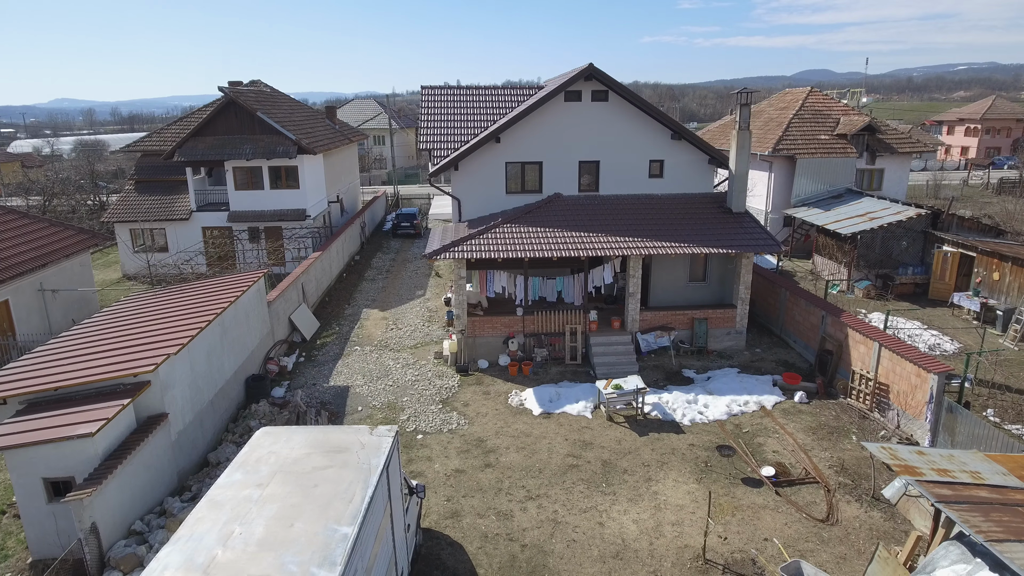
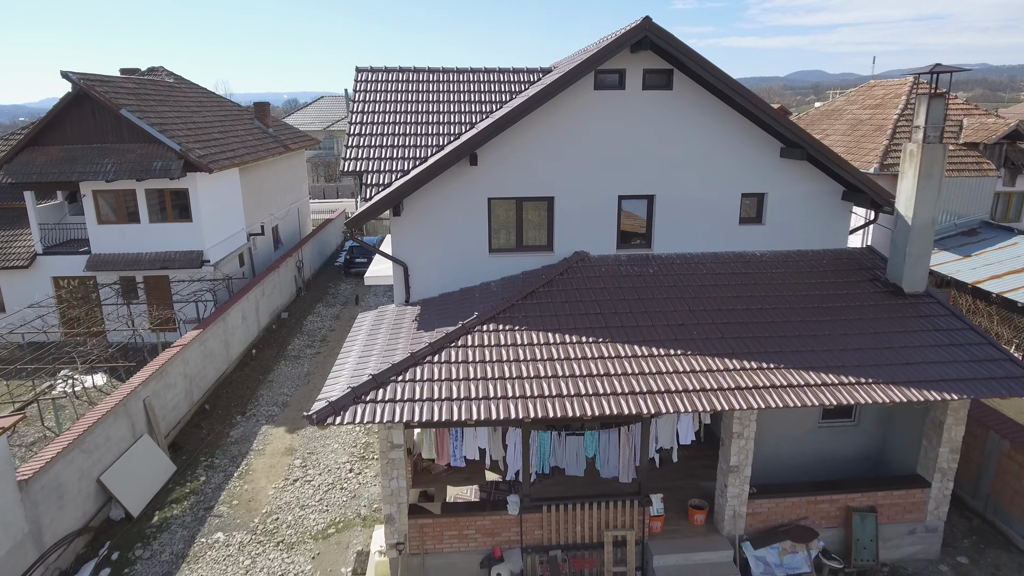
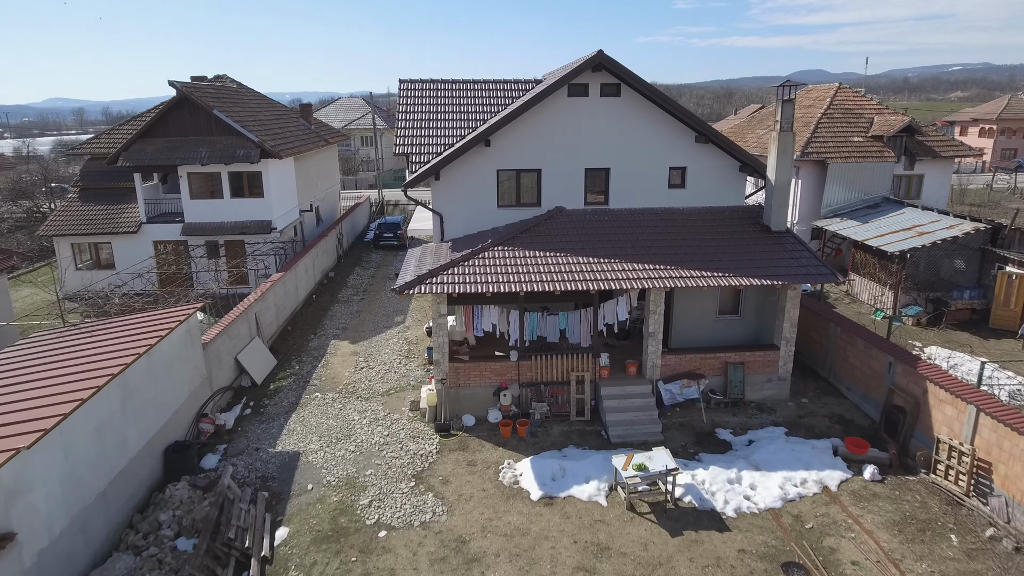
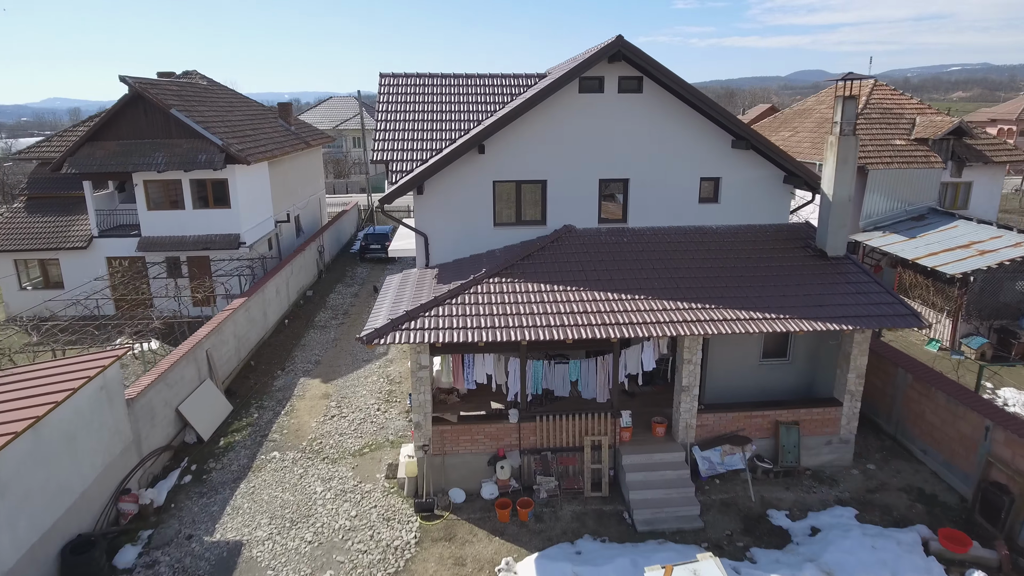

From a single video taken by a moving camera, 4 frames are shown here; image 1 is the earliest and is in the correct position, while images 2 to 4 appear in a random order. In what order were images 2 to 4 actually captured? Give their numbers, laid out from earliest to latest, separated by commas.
3, 4, 2
